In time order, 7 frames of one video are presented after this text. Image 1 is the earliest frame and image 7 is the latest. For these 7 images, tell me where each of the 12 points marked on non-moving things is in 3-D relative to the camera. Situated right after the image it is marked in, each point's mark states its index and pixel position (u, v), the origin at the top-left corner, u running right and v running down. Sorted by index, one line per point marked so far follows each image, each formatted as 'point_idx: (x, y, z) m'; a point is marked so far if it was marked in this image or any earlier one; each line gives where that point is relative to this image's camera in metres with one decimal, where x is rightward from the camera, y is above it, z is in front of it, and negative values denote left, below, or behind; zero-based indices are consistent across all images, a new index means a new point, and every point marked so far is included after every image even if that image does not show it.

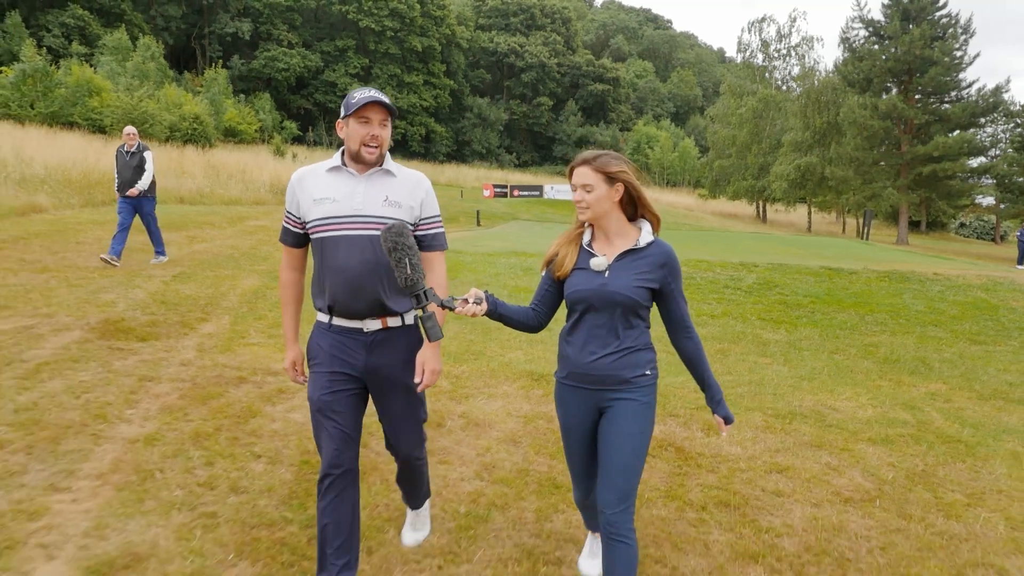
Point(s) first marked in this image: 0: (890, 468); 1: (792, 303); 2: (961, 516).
0: (+2.2, -1.0, +4.5) m
1: (+3.5, -0.2, +9.5) m
2: (+2.3, -1.1, +3.9) m
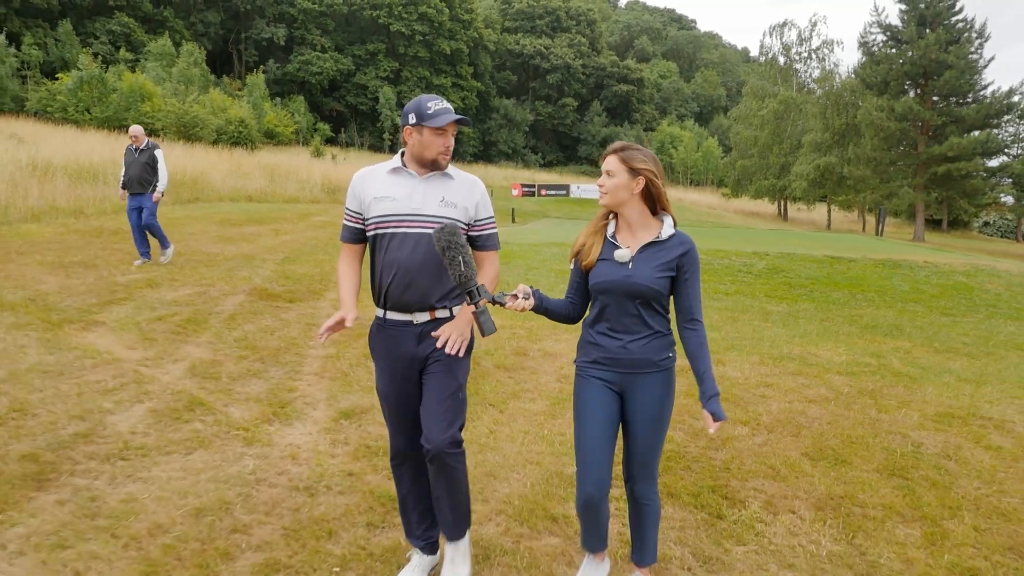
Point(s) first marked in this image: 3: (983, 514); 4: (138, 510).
0: (+2.7, -0.8, +6.3) m
1: (+4.2, +0.1, +11.2) m
2: (+2.8, -0.9, +5.7) m
3: (+2.4, -1.2, +4.0) m
4: (-1.6, -1.0, +3.3) m
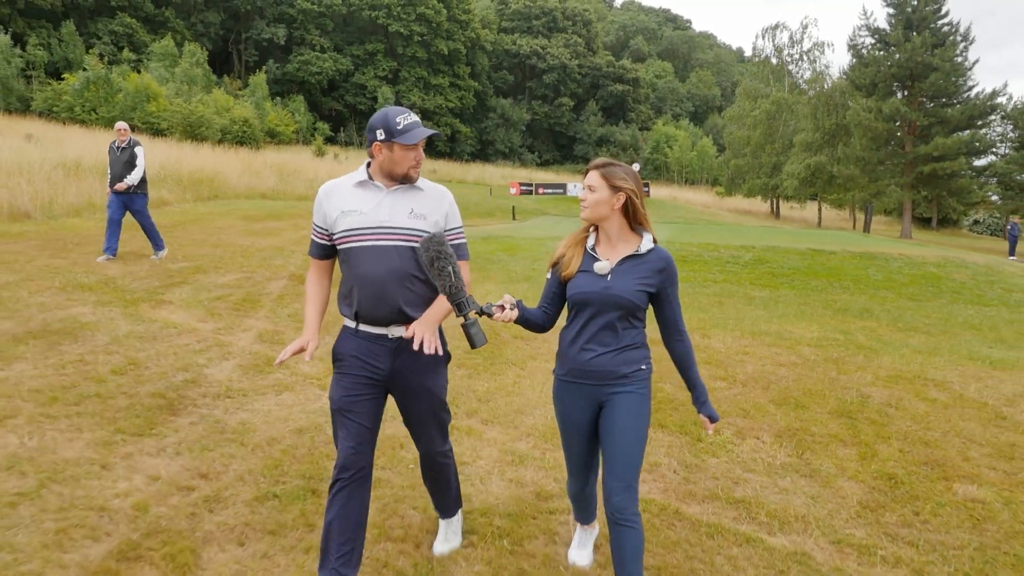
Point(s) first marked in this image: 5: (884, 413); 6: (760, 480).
0: (+2.9, -0.6, +7.3) m
1: (+4.3, +0.2, +12.2) m
2: (+3.0, -0.7, +6.7) m
3: (+2.6, -1.0, +5.0) m
4: (-1.5, -0.8, +4.3) m
5: (+2.7, -0.9, +5.6) m
6: (+1.3, -1.0, +4.1) m
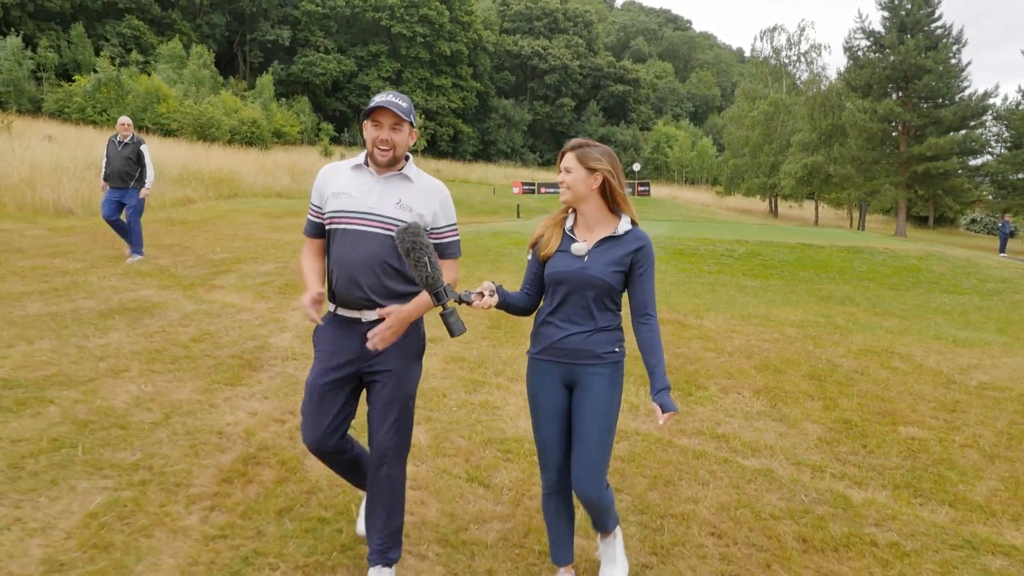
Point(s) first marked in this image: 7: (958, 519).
0: (+3.0, -0.5, +8.2) m
1: (+4.4, +0.4, +13.1) m
2: (+3.1, -0.6, +7.6) m
3: (+2.7, -0.8, +5.9) m
4: (-1.3, -0.6, +5.2) m
5: (+2.9, -0.7, +6.5) m
6: (+1.5, -0.9, +5.0) m
7: (+2.3, -1.2, +3.9) m
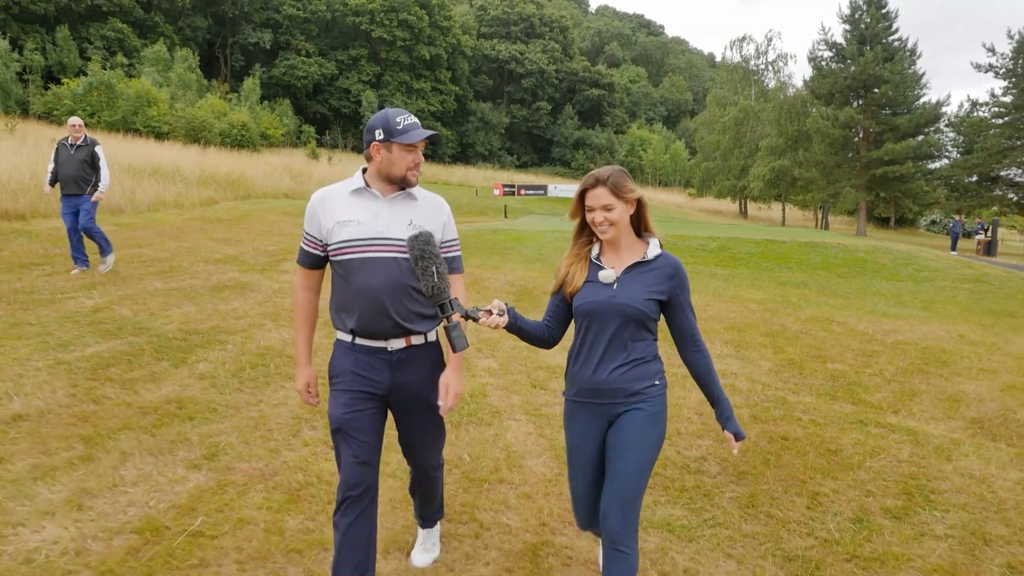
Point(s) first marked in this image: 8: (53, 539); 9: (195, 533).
0: (+3.3, -0.2, +10.1) m
1: (+4.5, +0.6, +15.1) m
2: (+3.4, -0.3, +9.6) m
3: (+3.1, -0.6, +7.9) m
4: (-1.0, -0.4, +7.0) m
5: (+3.1, -0.5, +8.4) m
6: (+1.8, -0.7, +6.9) m
7: (+2.6, -0.9, +5.9) m
8: (-1.9, -1.0, +3.1) m
9: (-1.3, -1.0, +3.2) m
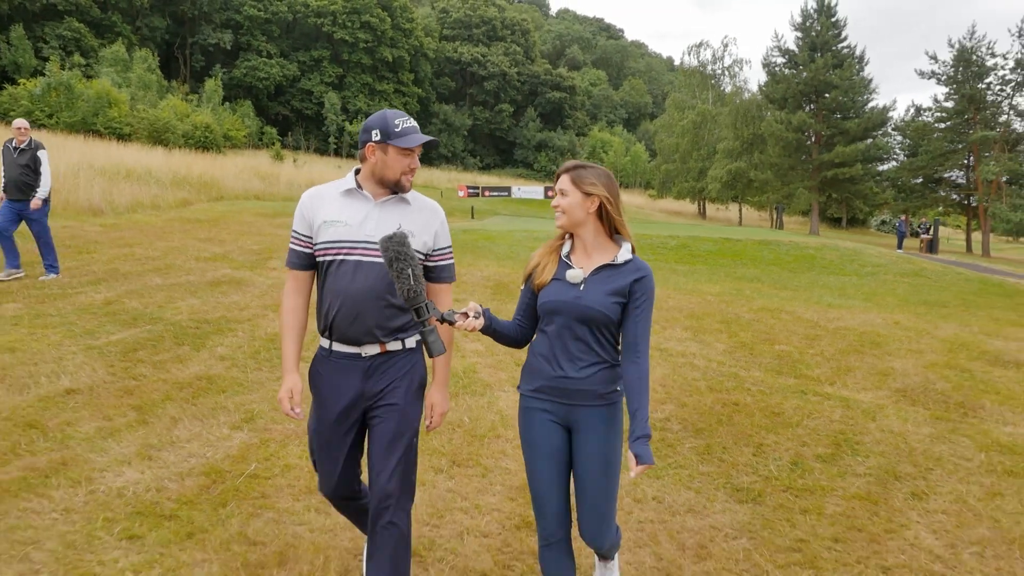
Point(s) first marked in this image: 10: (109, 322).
0: (+2.9, -0.1, +11.0) m
1: (+3.9, +0.7, +16.0) m
2: (+3.0, -0.2, +10.5) m
3: (+2.8, -0.5, +8.7) m
4: (-1.2, -0.3, +7.7) m
5: (+2.9, -0.4, +9.3) m
6: (+1.7, -0.6, +7.7) m
7: (+2.5, -0.8, +6.7) m
8: (-1.8, -0.9, +3.7) m
9: (-1.3, -1.0, +3.9) m
10: (-3.6, -0.3, +6.8) m
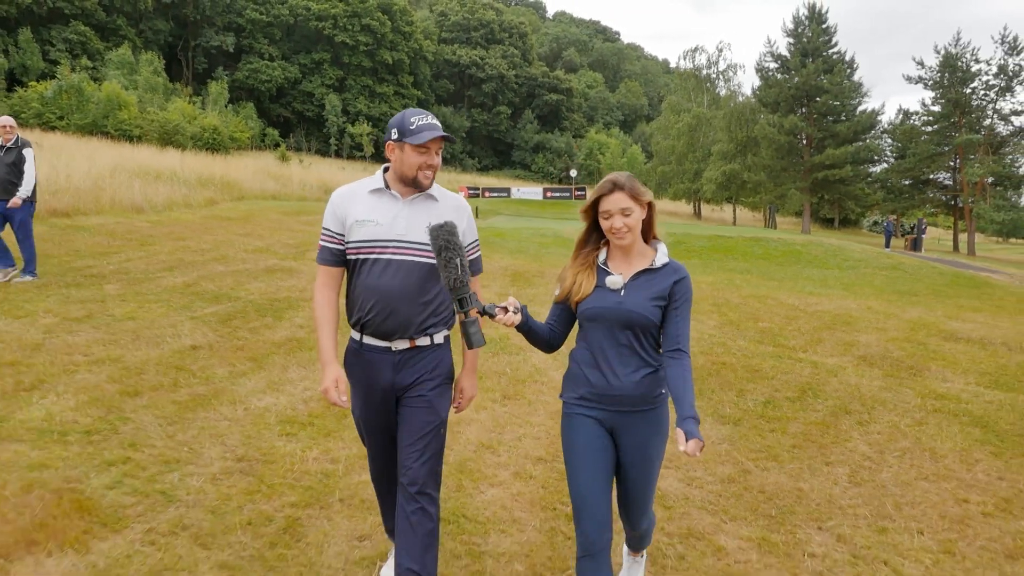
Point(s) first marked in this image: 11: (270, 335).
0: (+3.2, 0.0, +12.3) m
1: (+4.1, +0.9, +17.4) m
2: (+3.3, -0.1, +11.8) m
3: (+3.1, -0.3, +10.0) m
4: (-0.9, -0.2, +8.9) m
5: (+3.1, -0.2, +10.6) m
6: (+1.9, -0.4, +9.0) m
7: (+2.8, -0.6, +8.0) m
8: (-1.6, -0.8, +5.0) m
9: (-1.1, -0.8, +5.1) m
10: (-3.3, -0.1, +8.0) m
11: (-2.1, -0.4, +6.7) m
